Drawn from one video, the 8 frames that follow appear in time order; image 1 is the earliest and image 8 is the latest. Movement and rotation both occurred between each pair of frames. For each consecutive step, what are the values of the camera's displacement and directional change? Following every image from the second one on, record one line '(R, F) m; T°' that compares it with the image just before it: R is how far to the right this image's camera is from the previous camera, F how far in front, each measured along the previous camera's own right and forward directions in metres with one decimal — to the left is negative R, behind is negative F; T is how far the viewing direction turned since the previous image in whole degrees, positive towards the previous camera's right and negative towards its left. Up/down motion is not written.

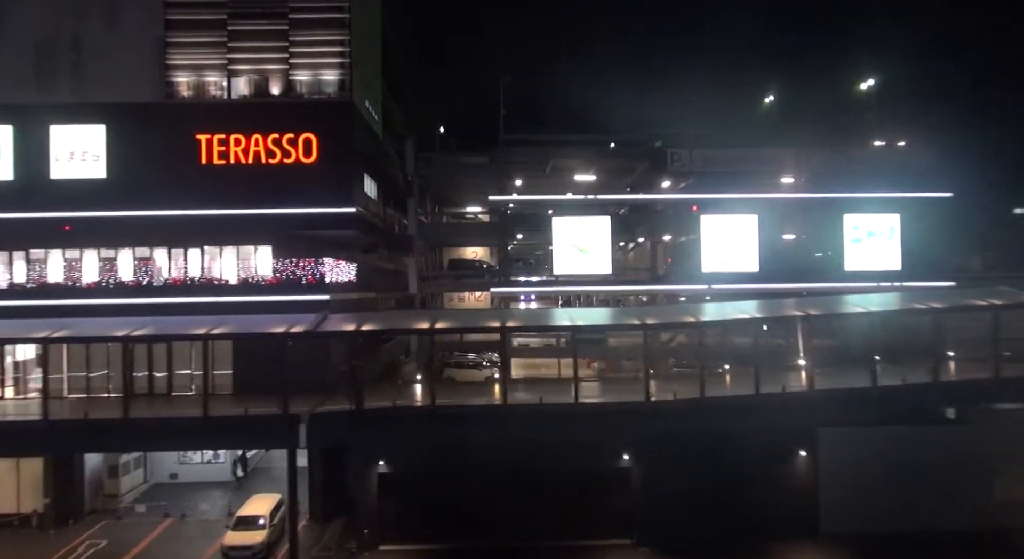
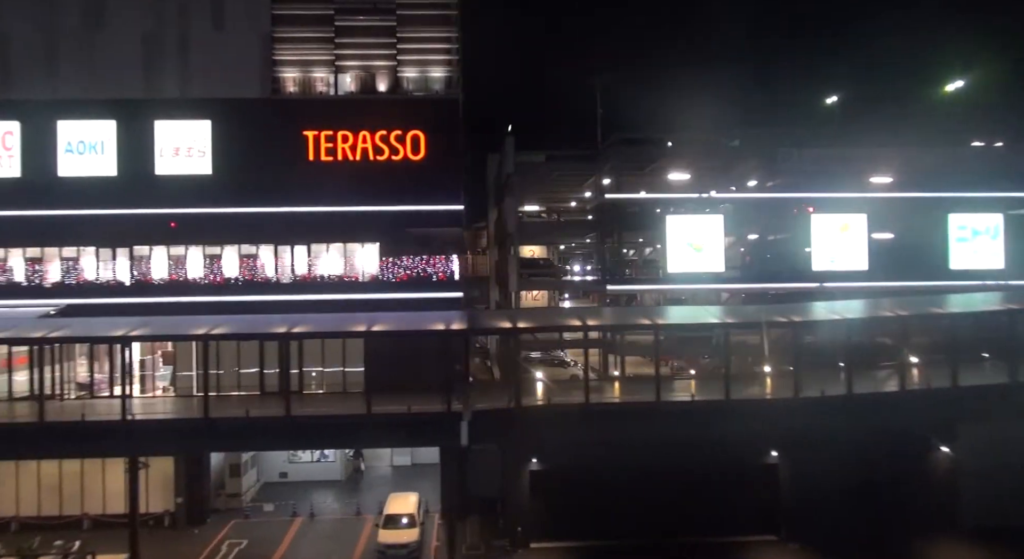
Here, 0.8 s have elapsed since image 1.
(-2.9, 0.0) m; +1°
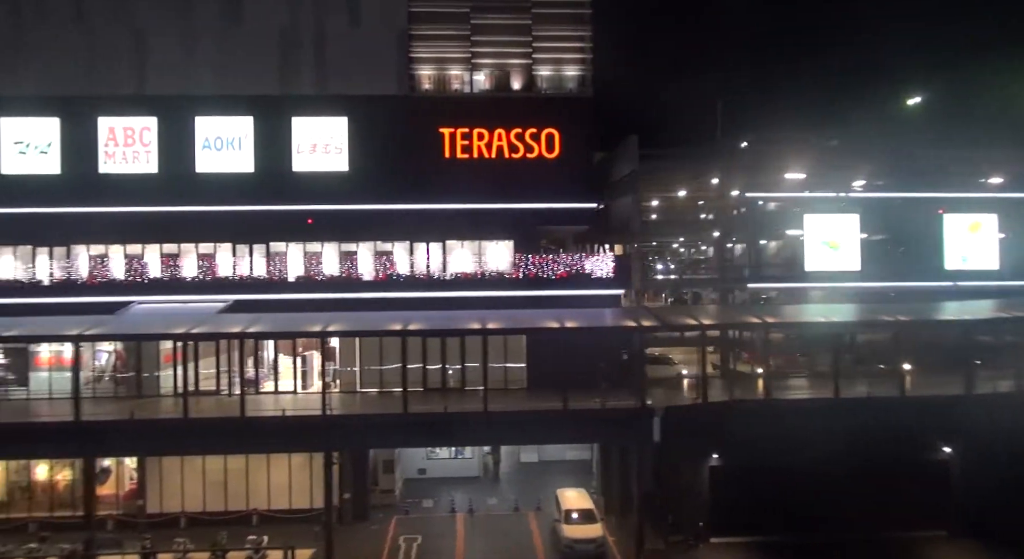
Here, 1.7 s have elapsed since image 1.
(-3.2, -0.1) m; +1°
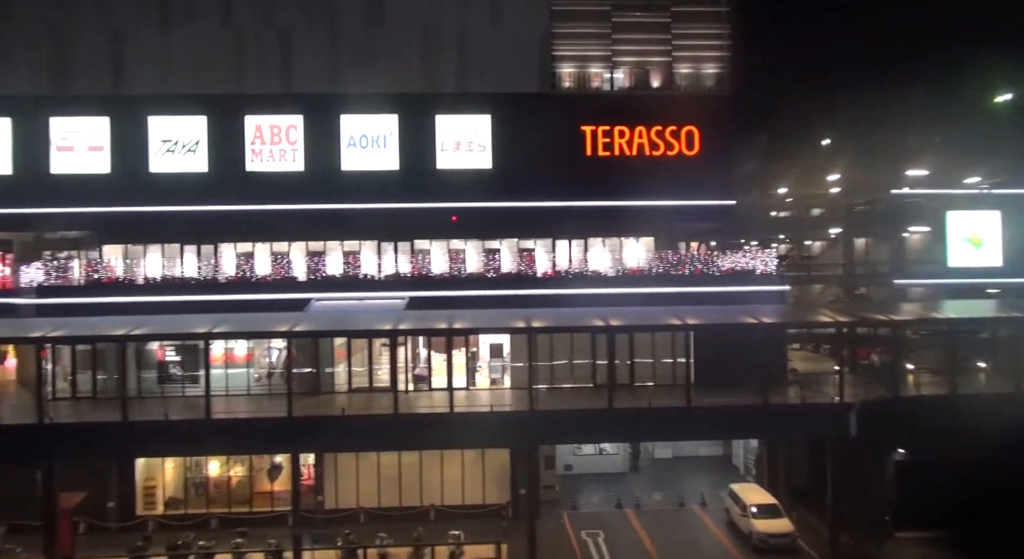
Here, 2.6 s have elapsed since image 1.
(-3.2, -0.1) m; 0°
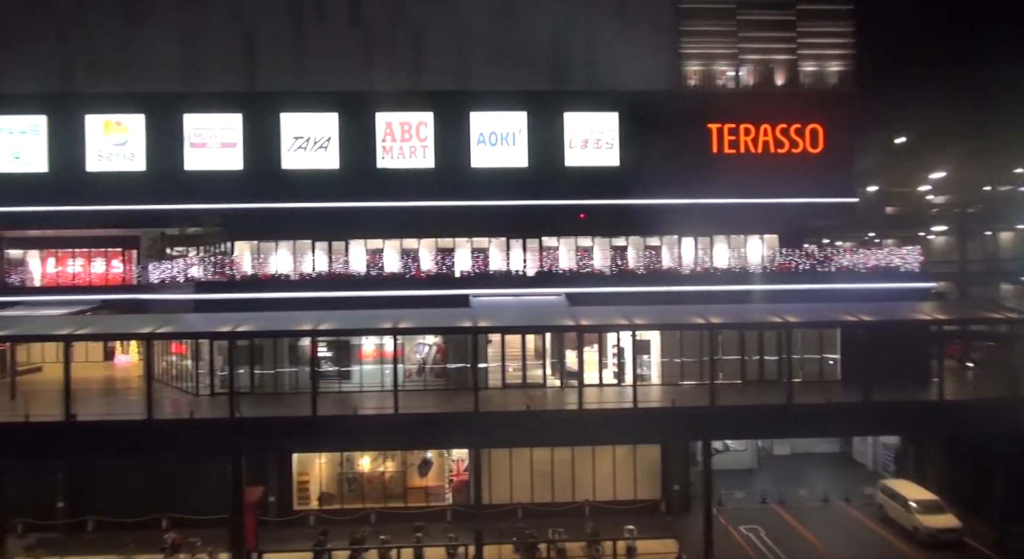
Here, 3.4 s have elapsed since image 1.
(-2.9, -0.1) m; 0°
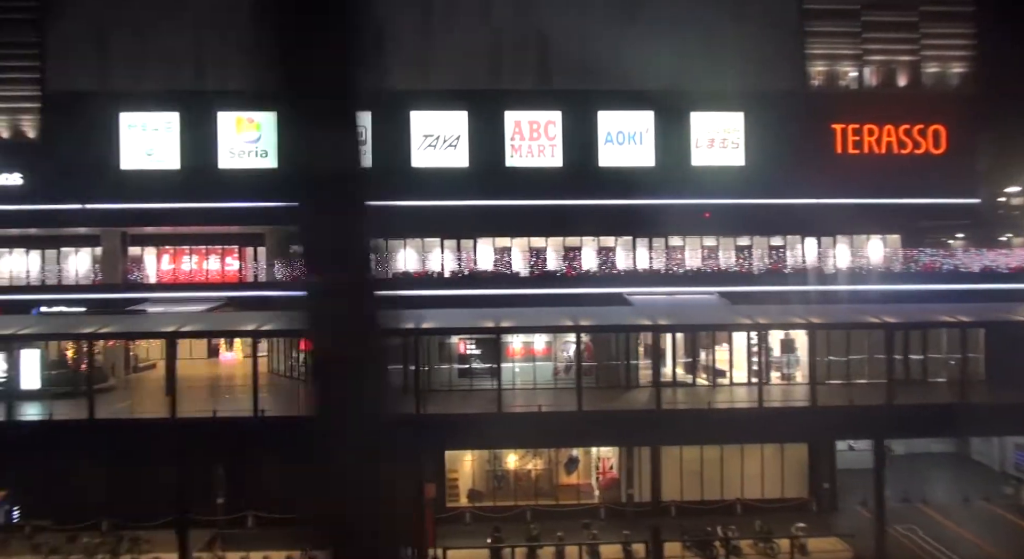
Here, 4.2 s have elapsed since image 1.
(-2.9, 0.0) m; 0°
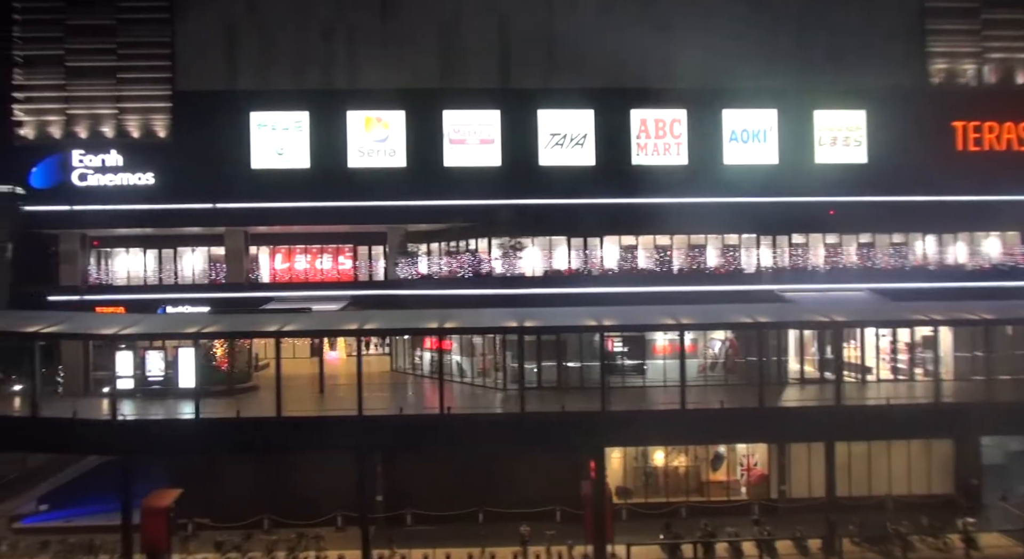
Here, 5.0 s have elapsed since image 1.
(-2.8, 0.0) m; 0°
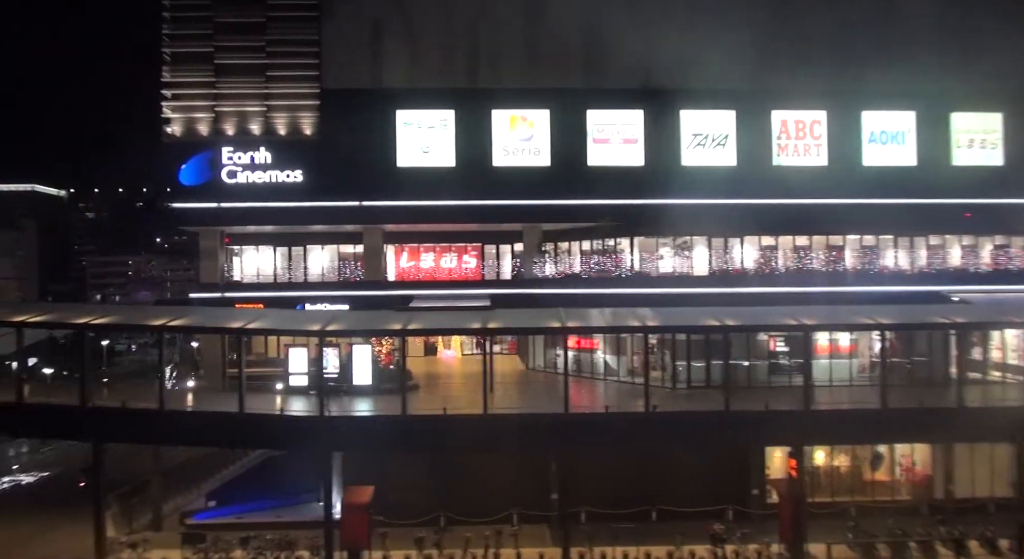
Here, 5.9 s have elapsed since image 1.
(-3.2, 0.0) m; 0°
